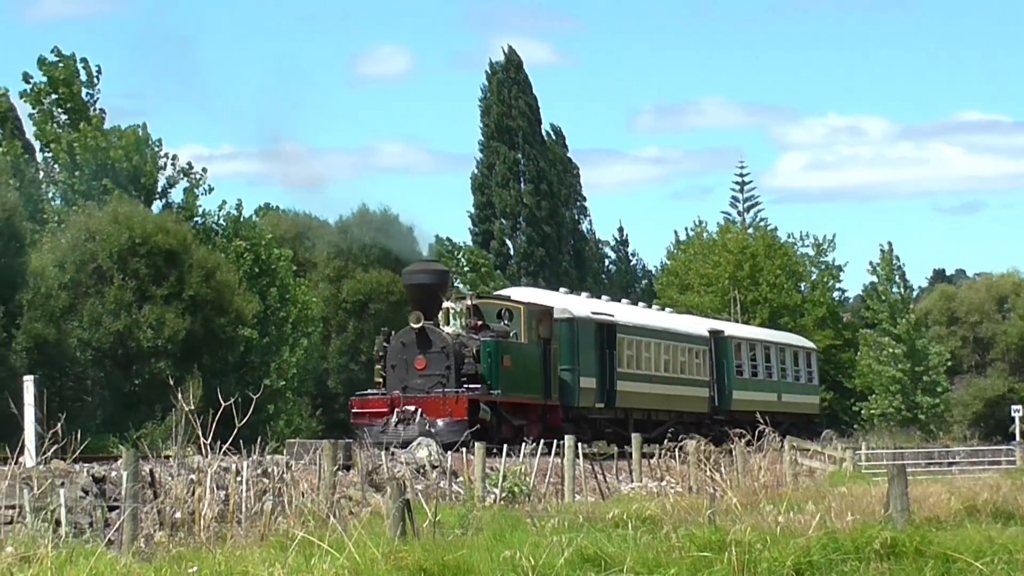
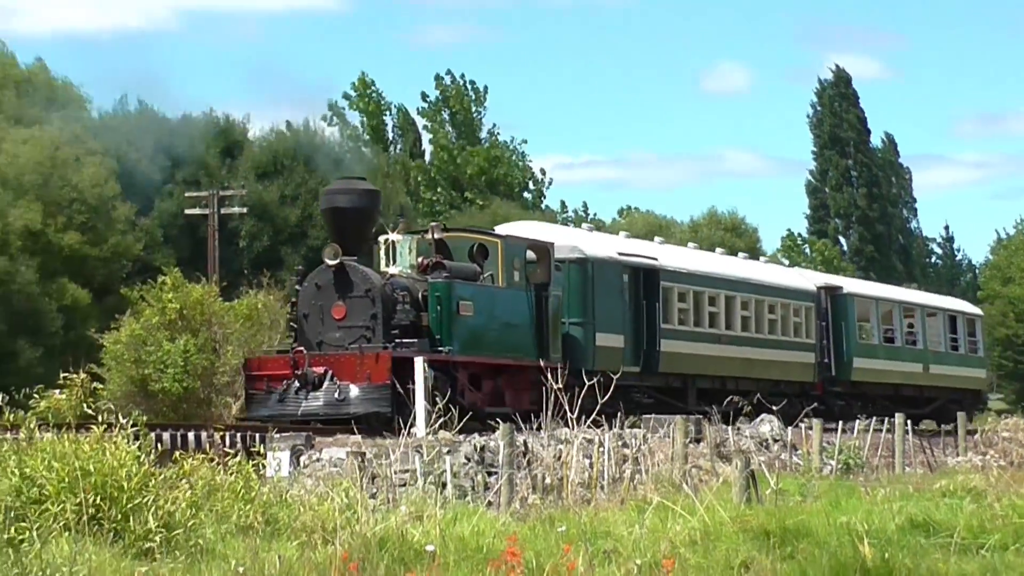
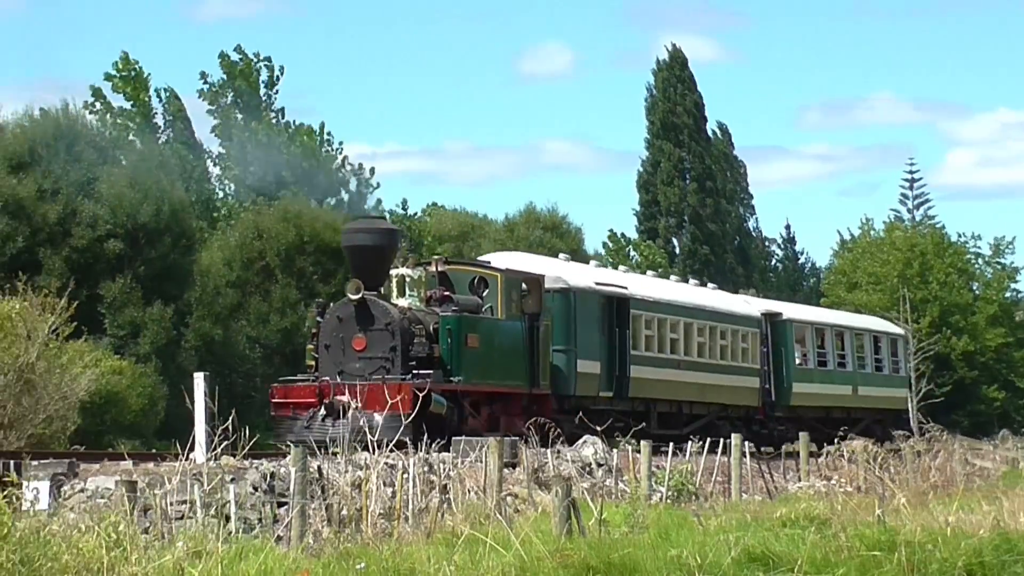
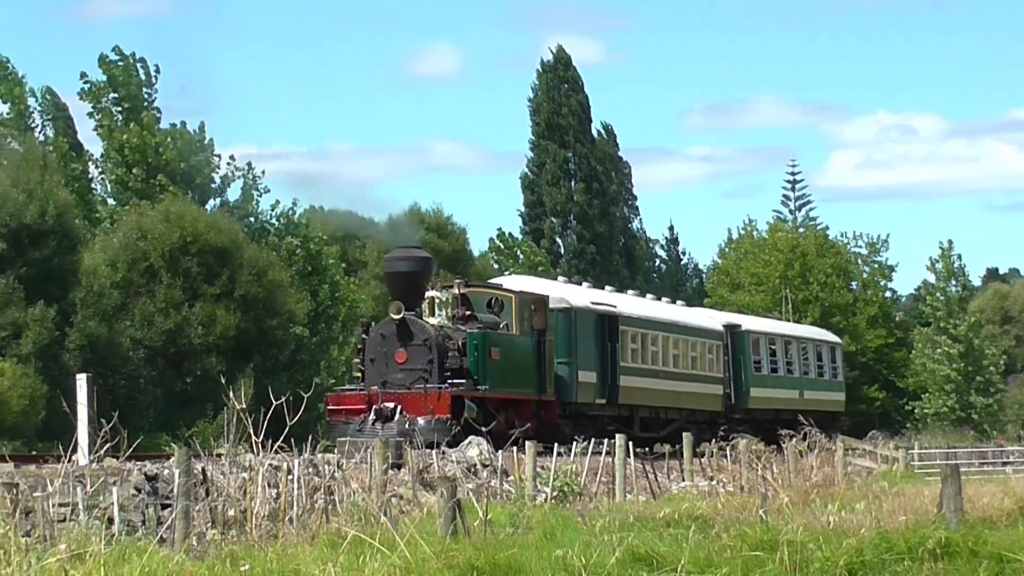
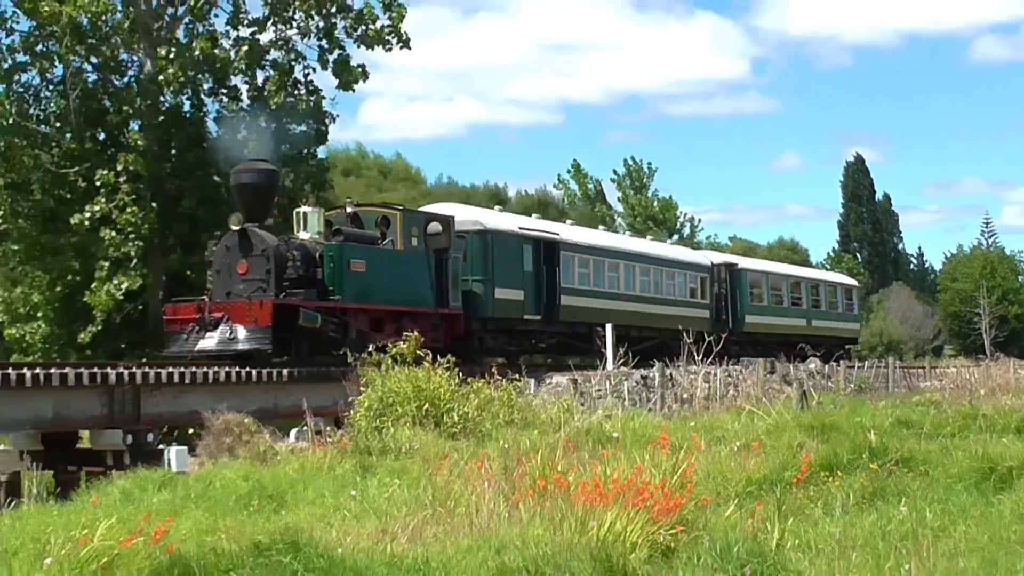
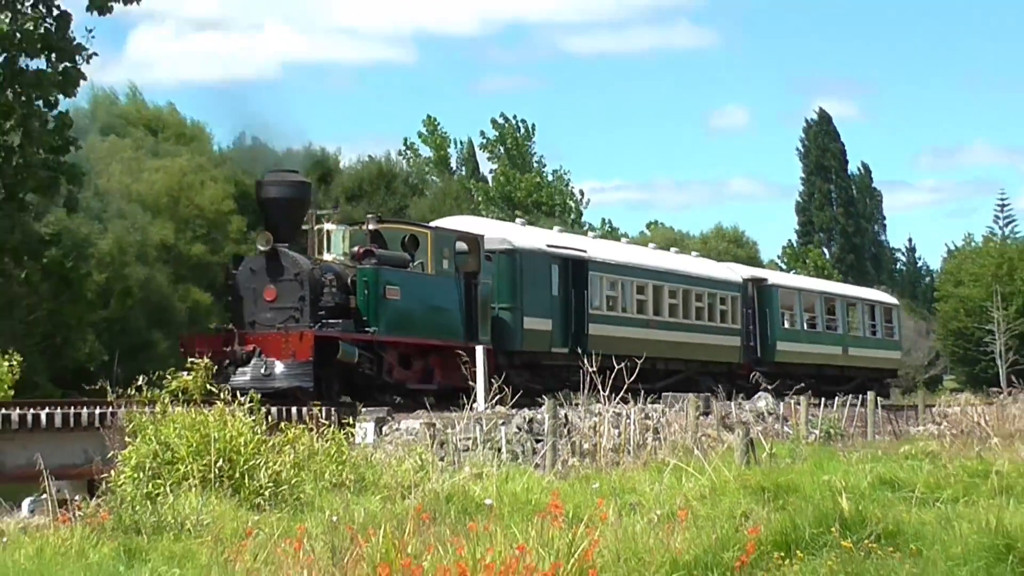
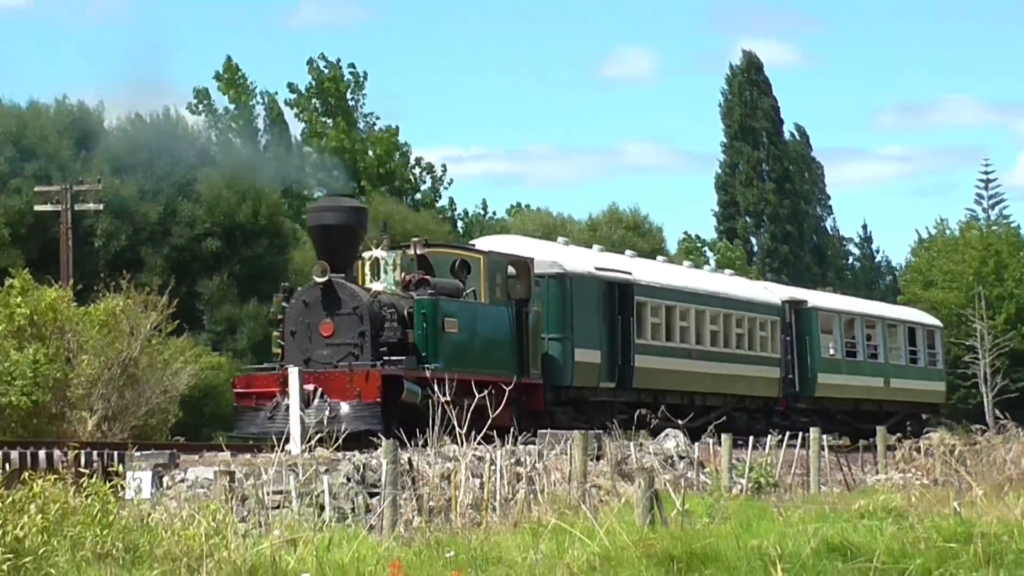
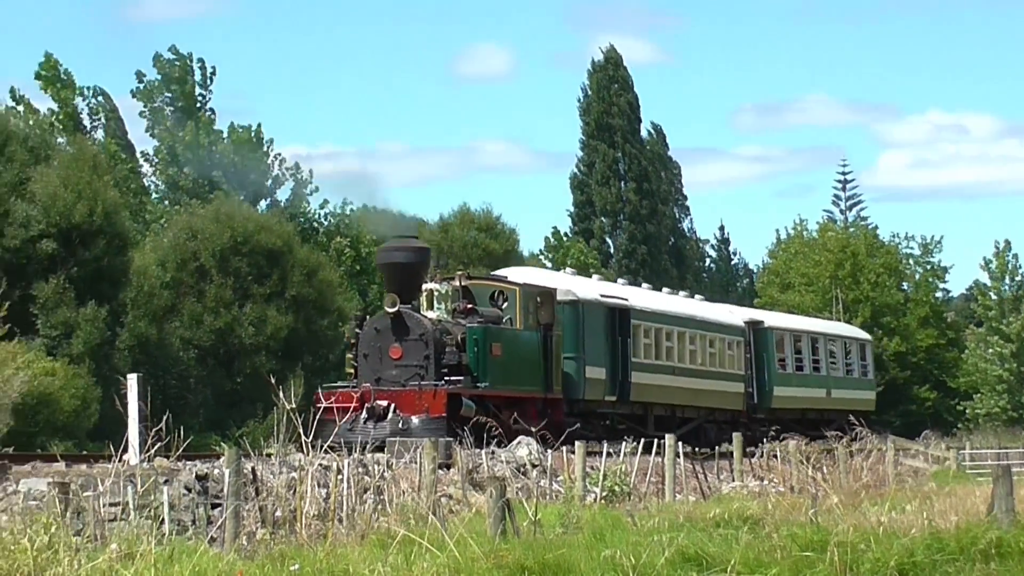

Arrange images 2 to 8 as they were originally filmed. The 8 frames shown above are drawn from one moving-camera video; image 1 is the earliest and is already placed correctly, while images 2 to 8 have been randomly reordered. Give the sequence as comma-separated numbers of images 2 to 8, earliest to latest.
4, 8, 3, 7, 2, 6, 5
